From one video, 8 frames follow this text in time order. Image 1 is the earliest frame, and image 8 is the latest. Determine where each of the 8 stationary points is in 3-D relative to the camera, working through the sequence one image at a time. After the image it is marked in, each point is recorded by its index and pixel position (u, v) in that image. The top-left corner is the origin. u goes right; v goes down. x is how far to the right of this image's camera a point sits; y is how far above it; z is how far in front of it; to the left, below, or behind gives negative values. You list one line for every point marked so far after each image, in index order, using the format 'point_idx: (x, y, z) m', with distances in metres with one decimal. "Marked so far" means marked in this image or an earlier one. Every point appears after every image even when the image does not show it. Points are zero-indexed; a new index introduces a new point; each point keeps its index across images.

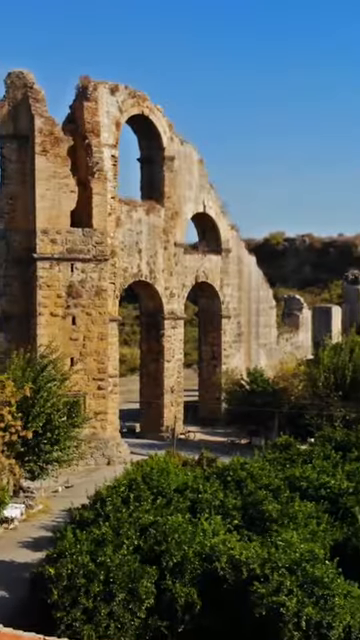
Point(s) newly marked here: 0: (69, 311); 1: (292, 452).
0: (-2.3, +0.2, +19.4) m
1: (+1.9, -2.3, +15.7) m
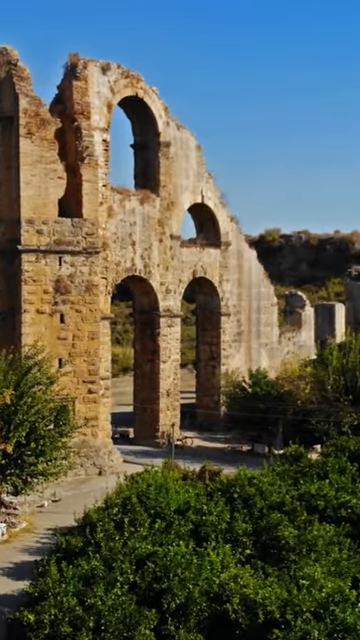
0: (-2.4, +0.2, +17.8) m
1: (+1.9, -2.2, +14.1) m
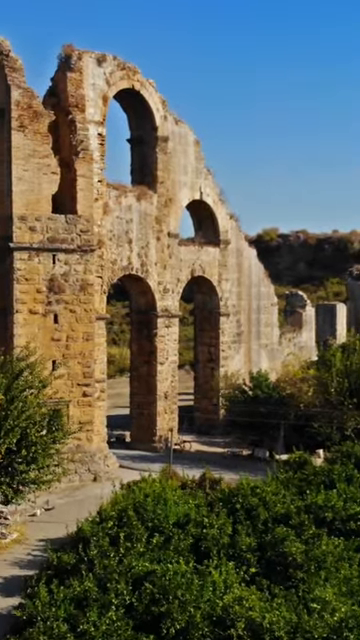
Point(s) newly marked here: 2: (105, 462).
0: (-2.4, +0.2, +17.1) m
1: (+1.9, -2.2, +13.5) m
2: (-1.5, -2.8, +17.9) m
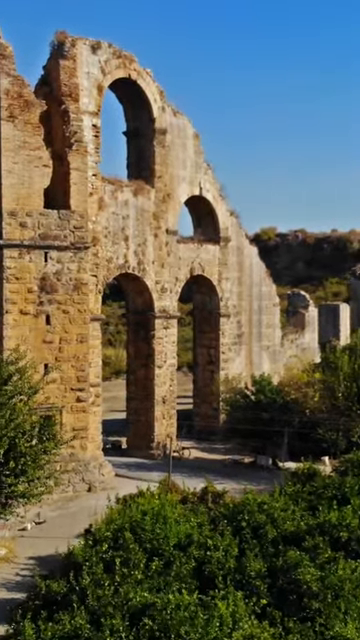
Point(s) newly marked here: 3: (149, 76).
0: (-2.4, +0.2, +16.2) m
1: (+1.9, -2.3, +12.5) m
2: (-1.5, -2.8, +17.0) m
3: (-0.7, +5.2, +19.6) m
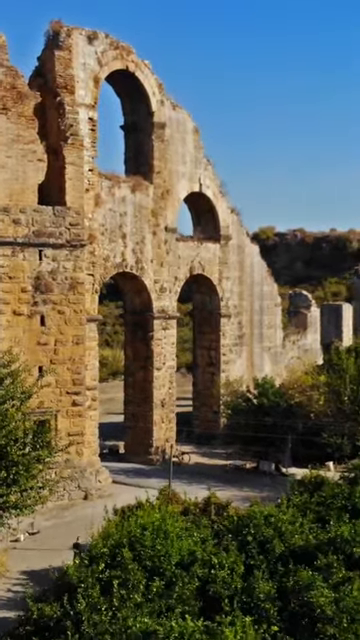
0: (-2.4, +0.2, +15.5) m
1: (+1.9, -2.3, +11.9) m
2: (-1.5, -2.8, +16.3) m
3: (-0.7, +5.2, +18.9) m
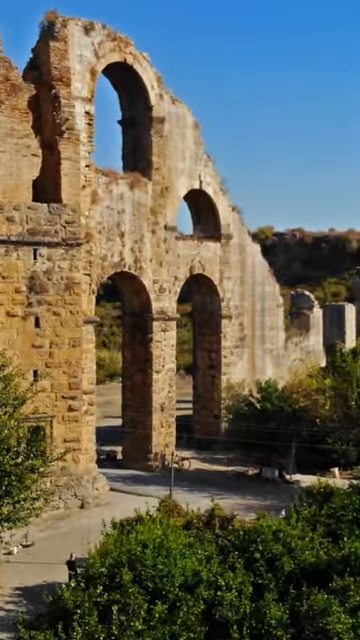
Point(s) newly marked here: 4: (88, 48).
0: (-2.4, +0.2, +14.8) m
1: (+1.9, -2.3, +11.2) m
2: (-1.5, -2.9, +15.7) m
3: (-0.7, +5.2, +18.3) m
4: (-1.7, +5.0, +16.7) m
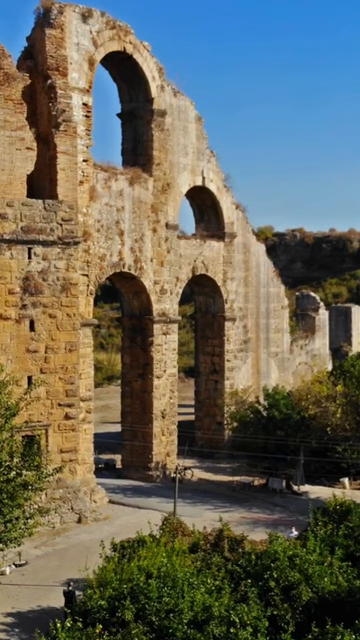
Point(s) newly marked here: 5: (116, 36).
0: (-2.4, +0.1, +14.0) m
1: (+2.0, -2.3, +10.4) m
2: (-1.4, -2.9, +14.8) m
3: (-0.6, +5.2, +17.4) m
4: (-1.6, +5.0, +15.9) m
5: (-1.2, +5.2, +16.5) m
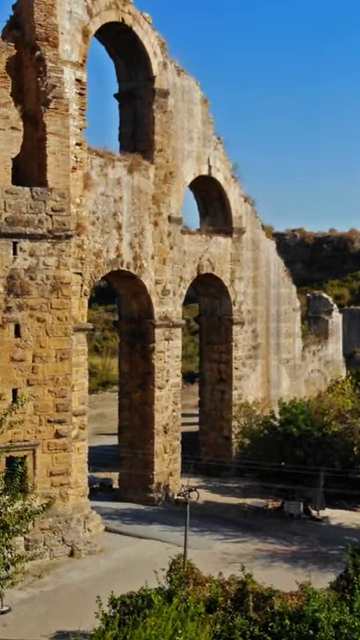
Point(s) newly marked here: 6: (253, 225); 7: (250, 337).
0: (-2.3, +0.1, +12.1) m
1: (+2.1, -2.4, +8.6) m
2: (-1.3, -3.0, +12.9) m
3: (-0.6, +5.1, +15.6) m
4: (-1.5, +4.9, +14.0) m
5: (-1.1, +5.1, +14.7) m
6: (+1.5, +1.9, +18.8) m
7: (+1.4, -0.3, +18.5) m
